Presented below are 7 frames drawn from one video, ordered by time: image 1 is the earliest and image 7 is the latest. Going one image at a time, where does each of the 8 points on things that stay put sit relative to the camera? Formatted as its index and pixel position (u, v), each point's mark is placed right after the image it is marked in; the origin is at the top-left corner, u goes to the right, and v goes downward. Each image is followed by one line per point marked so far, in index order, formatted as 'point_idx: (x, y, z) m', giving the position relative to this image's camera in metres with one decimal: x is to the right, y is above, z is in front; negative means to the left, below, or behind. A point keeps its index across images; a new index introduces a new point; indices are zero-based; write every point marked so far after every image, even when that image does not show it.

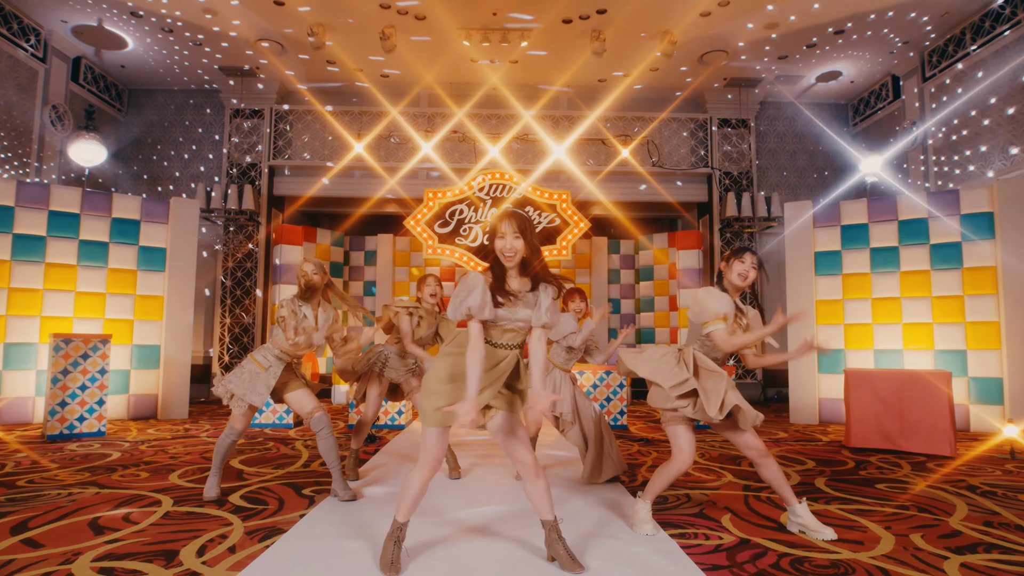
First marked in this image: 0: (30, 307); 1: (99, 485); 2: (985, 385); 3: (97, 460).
0: (-3.5, -0.1, +4.6) m
1: (-1.8, -0.8, +2.7) m
2: (+3.4, -0.7, +4.6) m
3: (-2.2, -0.9, +3.3) m
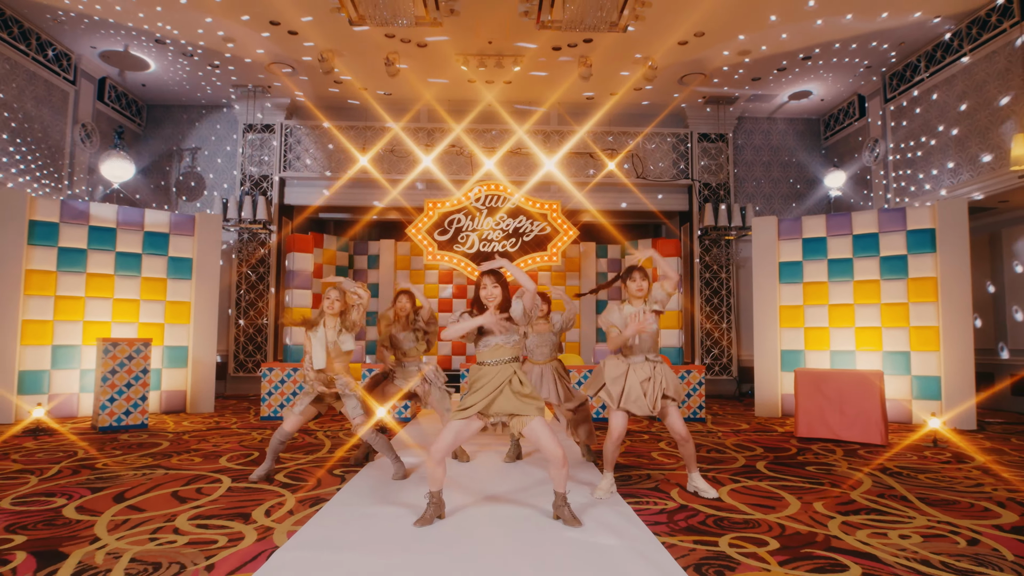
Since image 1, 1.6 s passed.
0: (-3.6, -0.2, +5.2) m
1: (-1.8, -0.9, +3.3) m
2: (+3.4, -0.8, +5.1) m
3: (-2.2, -1.0, +3.9) m
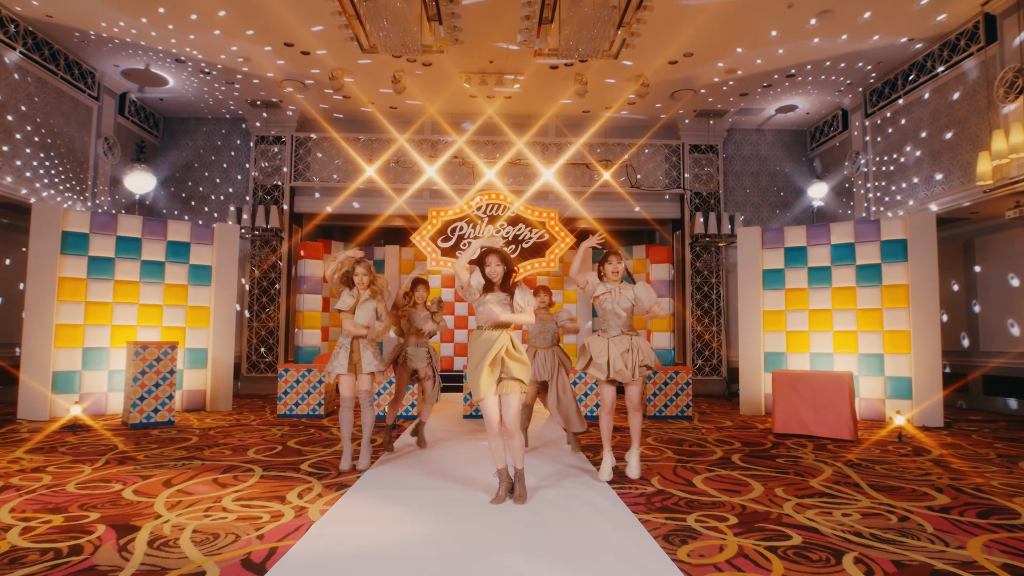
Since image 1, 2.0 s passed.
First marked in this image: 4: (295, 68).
0: (-3.6, -0.3, +5.5) m
1: (-1.8, -1.0, +3.6) m
2: (+3.4, -0.8, +5.5) m
3: (-2.2, -1.0, +4.2) m
4: (-2.4, +2.4, +6.9) m
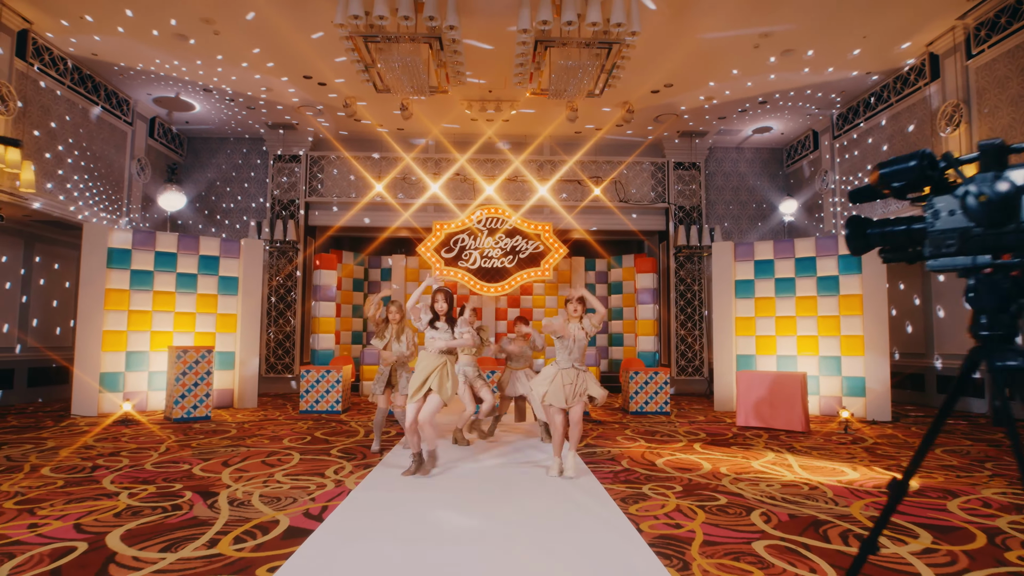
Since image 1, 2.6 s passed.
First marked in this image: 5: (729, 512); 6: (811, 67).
0: (-3.6, -0.4, +6.2) m
1: (-1.8, -1.1, +4.3) m
2: (+3.3, -0.9, +6.2) m
3: (-2.2, -1.1, +4.9) m
4: (-2.4, +2.3, +7.5) m
5: (+0.9, -0.9, +2.6) m
6: (+3.2, +2.3, +6.7) m
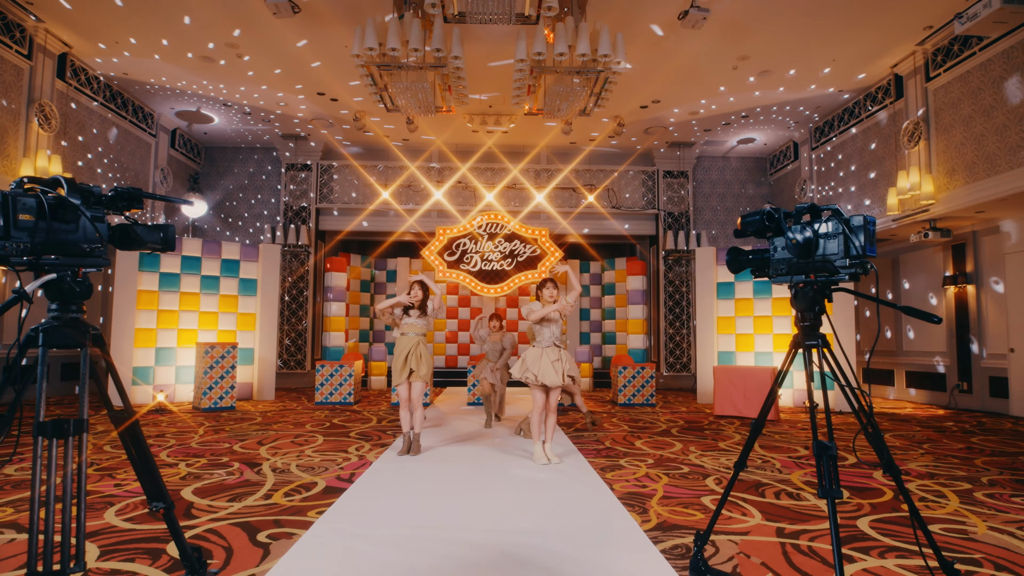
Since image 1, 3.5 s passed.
0: (-3.6, -0.4, +6.7) m
1: (-1.8, -1.1, +4.8) m
2: (+3.3, -0.9, +6.7) m
3: (-2.3, -1.1, +5.4) m
4: (-2.4, +2.3, +8.1) m
5: (+0.9, -1.0, +3.2) m
6: (+3.2, +2.3, +7.3) m
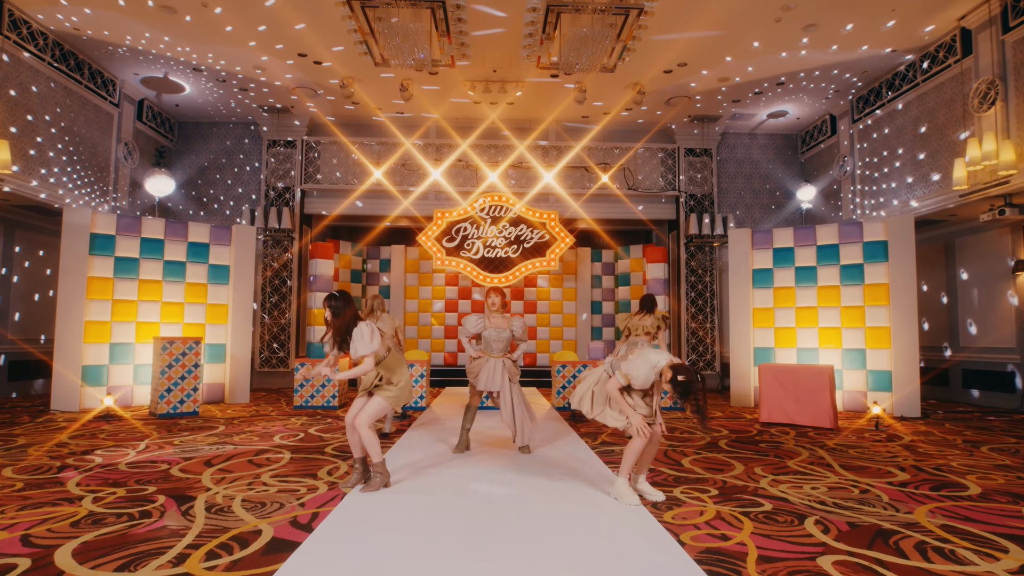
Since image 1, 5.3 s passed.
0: (-3.6, -0.2, +5.9) m
1: (-1.8, -1.0, +4.0) m
2: (+3.4, -0.8, +5.9) m
3: (-2.2, -1.0, +4.6) m
4: (-2.3, +2.4, +7.2) m
5: (+1.0, -0.9, +2.3) m
6: (+3.2, +2.5, +6.4) m
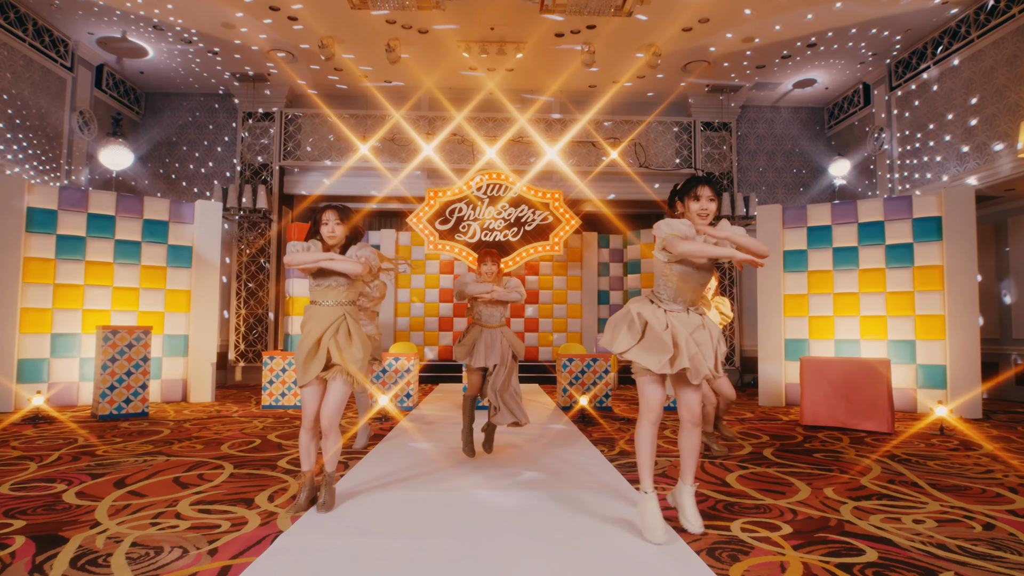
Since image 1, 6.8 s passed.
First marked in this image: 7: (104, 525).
0: (-3.6, -0.1, +5.1) m
1: (-1.8, -0.8, +3.2) m
2: (+3.4, -0.7, +5.1) m
3: (-2.2, -0.9, +3.8) m
4: (-2.3, +2.6, +6.4) m
5: (+1.0, -0.7, +1.6) m
6: (+3.2, +2.6, +5.6) m
7: (-1.3, -0.8, +2.0) m
